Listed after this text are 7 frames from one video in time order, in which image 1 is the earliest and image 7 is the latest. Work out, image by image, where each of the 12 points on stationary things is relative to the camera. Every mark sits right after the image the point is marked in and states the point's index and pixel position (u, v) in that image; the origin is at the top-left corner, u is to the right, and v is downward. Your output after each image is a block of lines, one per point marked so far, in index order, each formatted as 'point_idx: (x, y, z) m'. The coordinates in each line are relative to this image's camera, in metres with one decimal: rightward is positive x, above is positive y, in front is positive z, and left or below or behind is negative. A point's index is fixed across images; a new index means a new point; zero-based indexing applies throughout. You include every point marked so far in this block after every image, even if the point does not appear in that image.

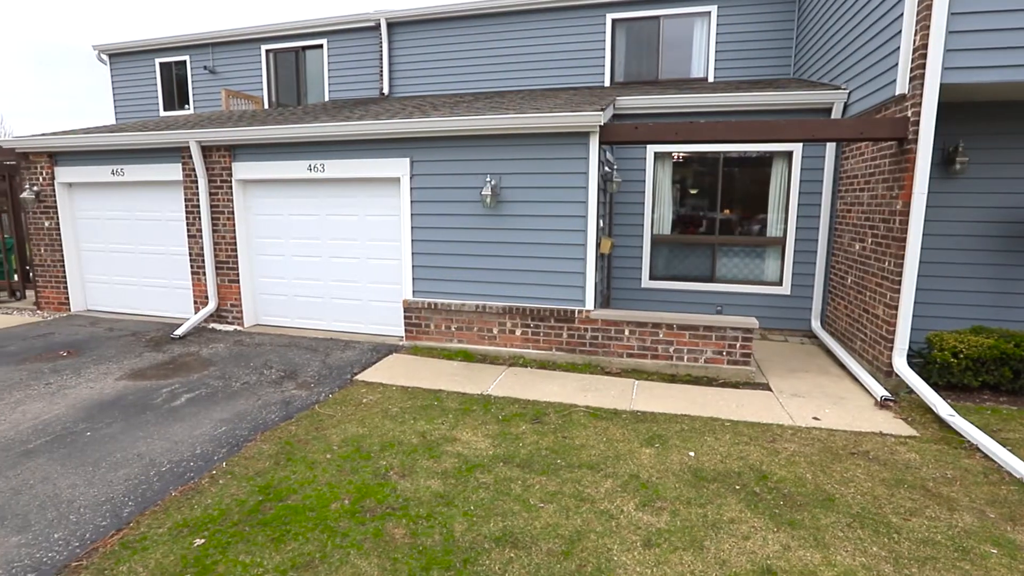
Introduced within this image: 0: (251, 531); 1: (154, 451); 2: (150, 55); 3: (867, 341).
0: (-1.2, -1.1, +2.5) m
1: (-2.2, -1.0, +3.4) m
2: (-7.6, +4.9, +11.5) m
3: (+3.2, -0.5, +4.9) m
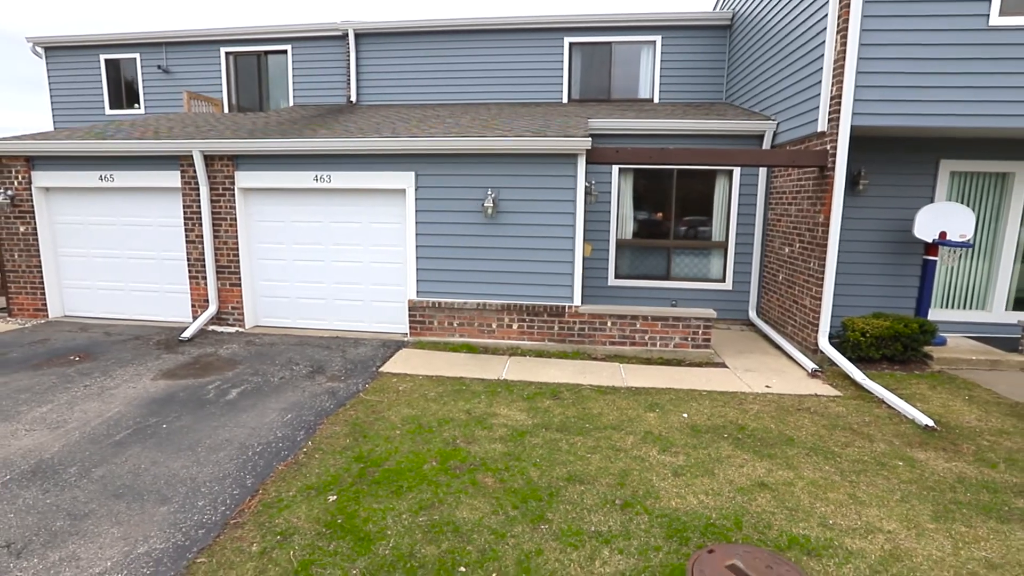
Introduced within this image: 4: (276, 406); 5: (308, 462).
0: (-0.8, -1.1, +3.2) m
1: (-1.9, -1.0, +3.9) m
2: (-8.5, +4.8, +11.1) m
3: (+3.2, -0.4, +6.1) m
4: (-1.9, -0.9, +4.4) m
5: (-1.3, -1.1, +3.5) m
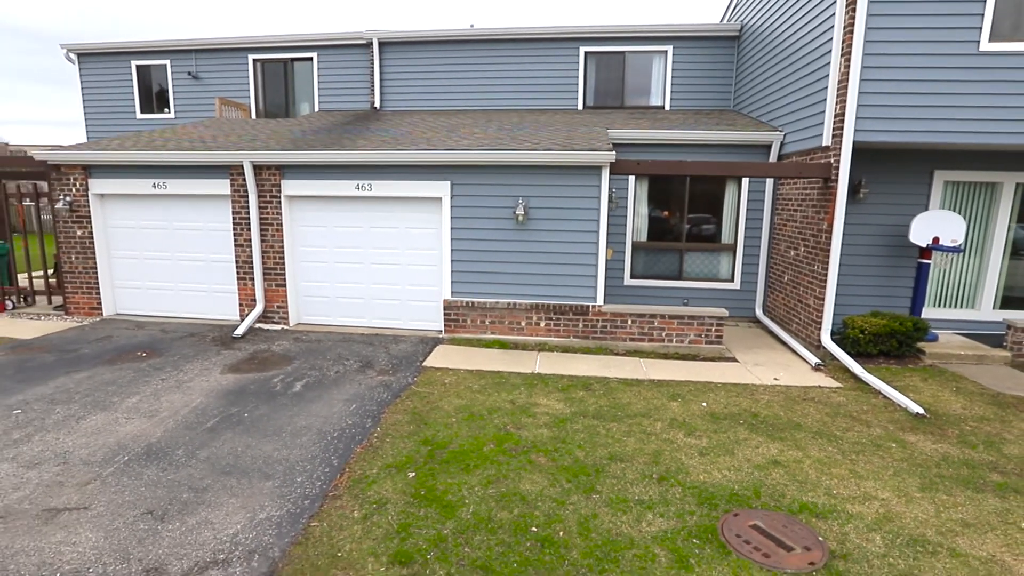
0: (-0.5, -1.2, +3.7) m
1: (-1.6, -1.1, +4.4) m
2: (-8.1, +4.8, +11.6) m
3: (+3.5, -0.4, +6.7) m
4: (-1.5, -1.0, +4.9) m
5: (-0.9, -1.1, +4.0) m
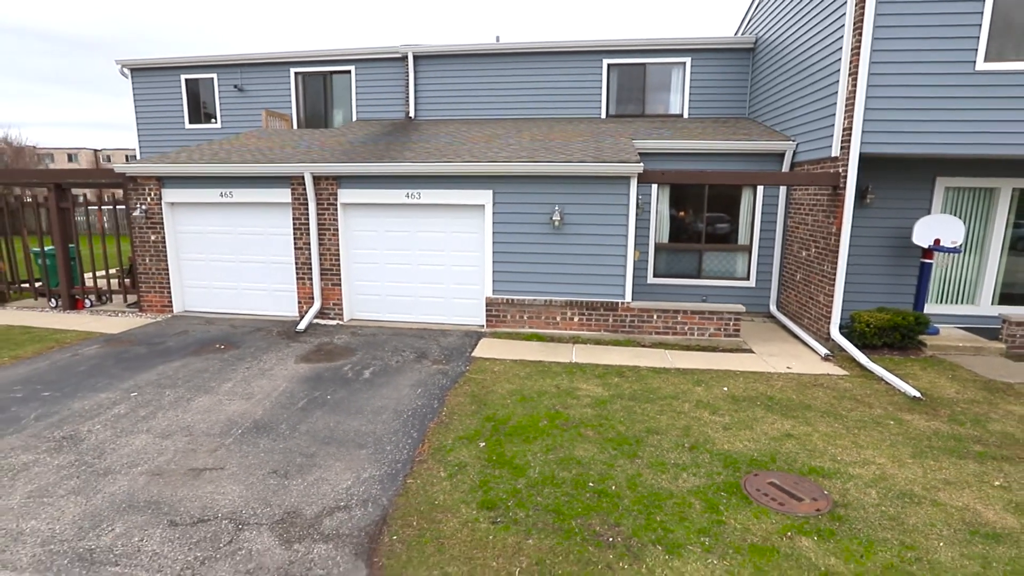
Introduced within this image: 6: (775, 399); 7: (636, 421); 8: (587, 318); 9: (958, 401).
0: (0.0, -1.2, +4.4) m
1: (-1.1, -1.1, +5.1) m
2: (-7.6, +4.9, +12.4) m
3: (+4.0, -0.4, +7.3) m
4: (-1.1, -1.0, +5.6) m
5: (-0.5, -1.1, +4.8) m
6: (+2.4, -1.0, +5.1) m
7: (+1.0, -1.1, +4.6) m
8: (+1.0, -0.4, +7.3) m
9: (+4.2, -1.1, +5.2) m
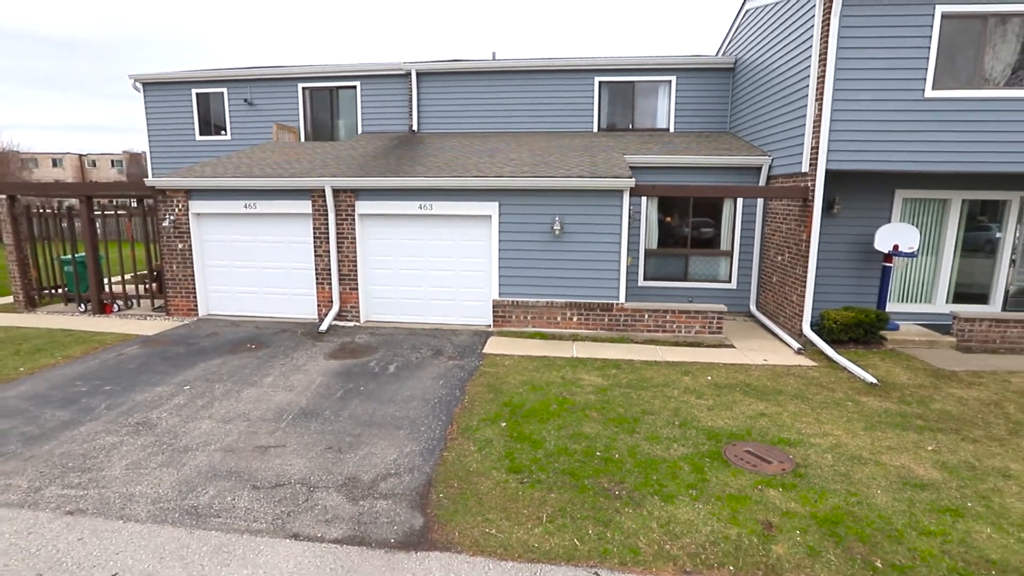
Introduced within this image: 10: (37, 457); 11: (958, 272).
0: (+0.1, -1.2, +5.1) m
1: (-1.0, -1.1, +5.8) m
2: (-7.7, +4.8, +12.9) m
3: (+4.1, -0.4, +8.1) m
4: (-1.0, -1.0, +6.4) m
5: (-0.4, -1.2, +5.5) m
6: (+2.6, -1.0, +5.9) m
7: (+1.2, -1.1, +5.4) m
8: (+1.1, -0.4, +8.1) m
9: (+4.3, -1.1, +6.0) m
10: (-3.8, -1.4, +4.4) m
11: (+6.8, +0.2, +8.4) m
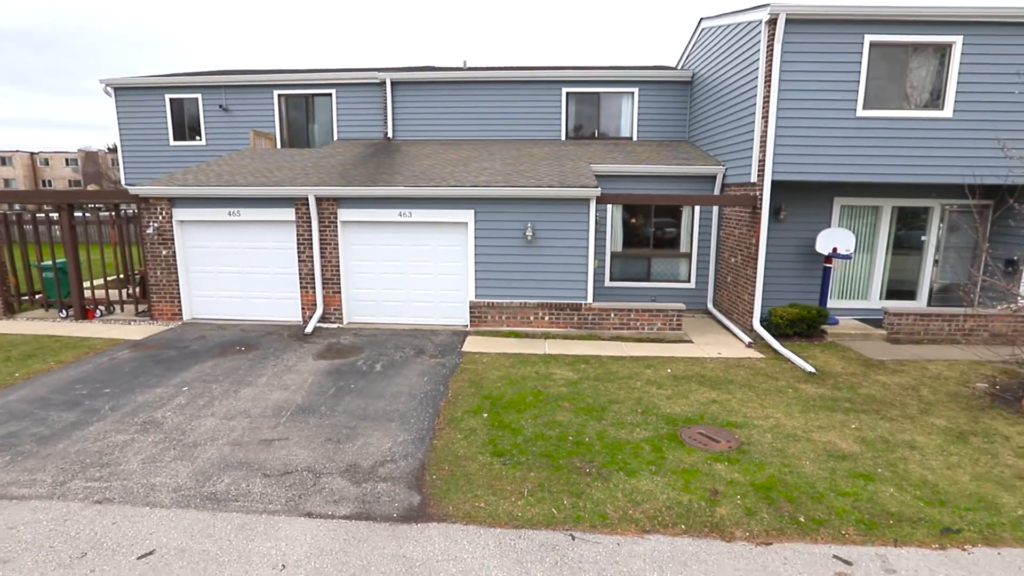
0: (-0.1, -1.3, +5.7) m
1: (-1.2, -1.2, +6.3) m
2: (-8.3, +4.7, +13.0) m
3: (+3.7, -0.4, +8.9) m
4: (-1.2, -1.1, +6.9) m
5: (-0.6, -1.2, +6.0) m
6: (+2.3, -1.1, +6.6) m
7: (+1.0, -1.2, +6.0) m
8: (+0.7, -0.5, +8.7) m
9: (+4.1, -1.1, +6.8) m
10: (-4.0, -1.4, +4.8) m
11: (+6.4, +0.3, +9.4) m
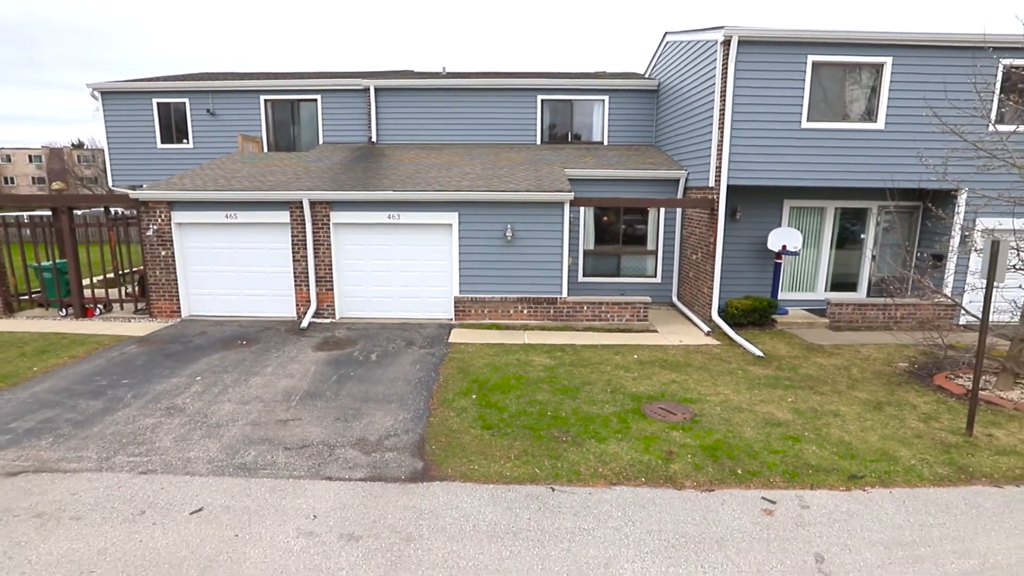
0: (-0.3, -1.2, +6.5) m
1: (-1.4, -1.1, +7.0) m
2: (-8.9, +4.7, +13.4) m
3: (+3.4, -0.3, +9.8) m
4: (-1.5, -1.0, +7.6) m
5: (-0.8, -1.2, +6.7) m
6: (+2.1, -1.0, +7.5) m
7: (+0.8, -1.1, +6.8) m
8: (+0.4, -0.4, +9.5) m
9: (+3.8, -1.0, +7.7) m
10: (-4.1, -1.4, +5.4) m
11: (+6.1, +0.4, +10.4) m
